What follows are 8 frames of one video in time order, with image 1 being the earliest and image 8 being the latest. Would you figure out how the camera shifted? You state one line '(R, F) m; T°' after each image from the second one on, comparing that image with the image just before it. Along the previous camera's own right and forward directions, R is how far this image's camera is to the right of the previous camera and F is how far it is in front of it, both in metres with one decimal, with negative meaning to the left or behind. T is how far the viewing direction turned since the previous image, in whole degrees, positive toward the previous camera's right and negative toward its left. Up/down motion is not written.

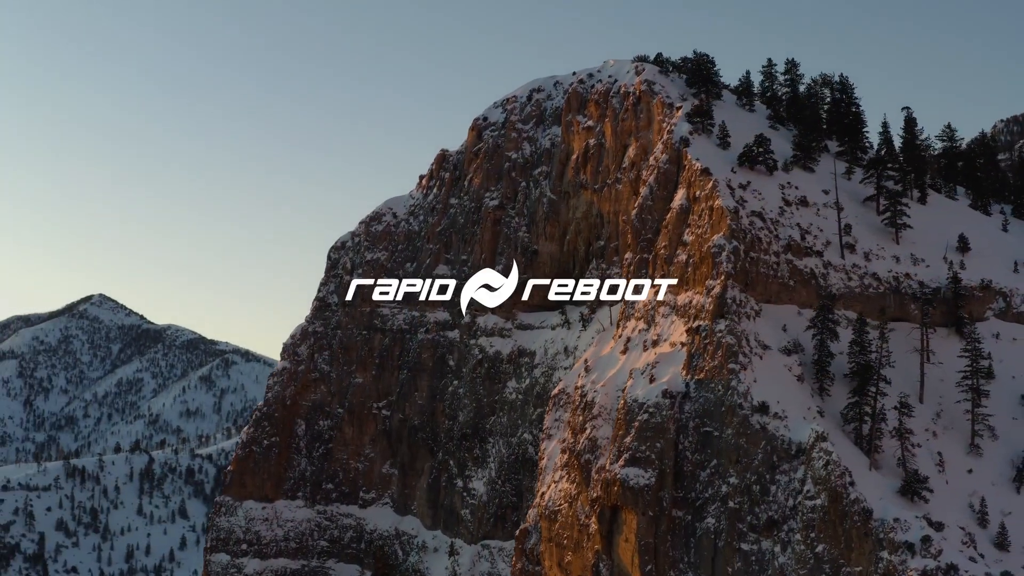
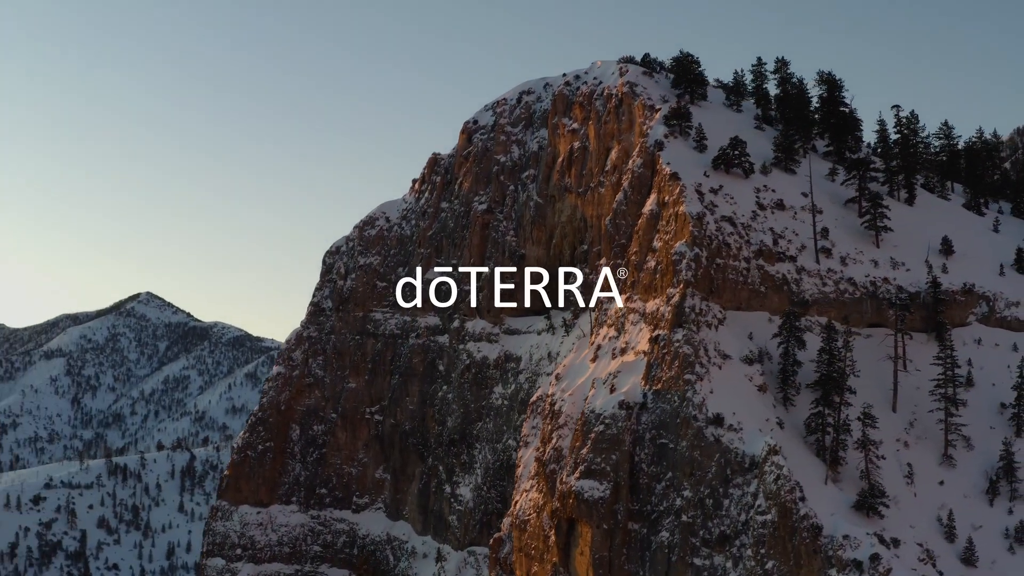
(+4.7, +0.8) m; -2°
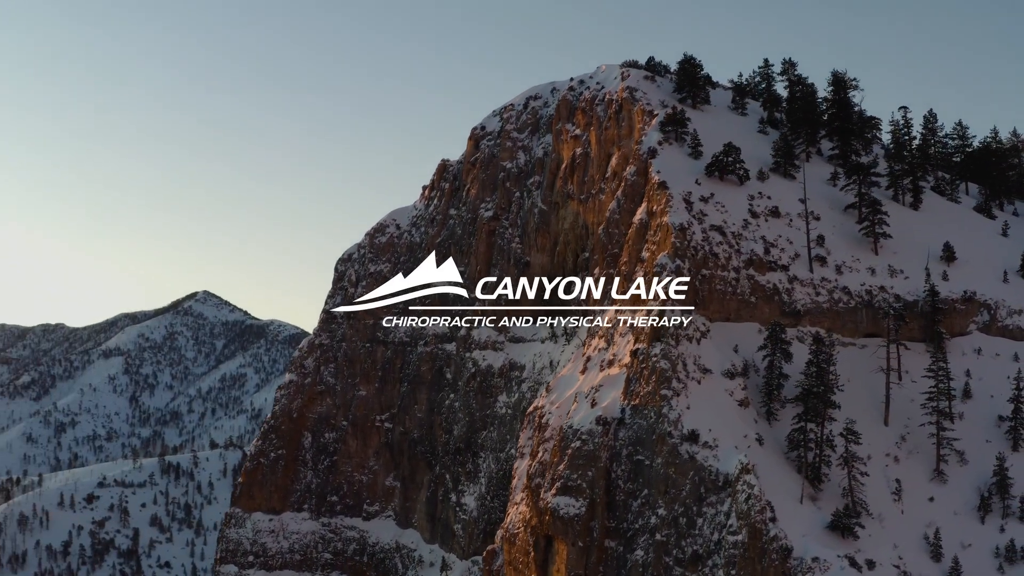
(+4.0, +0.6) m; -3°
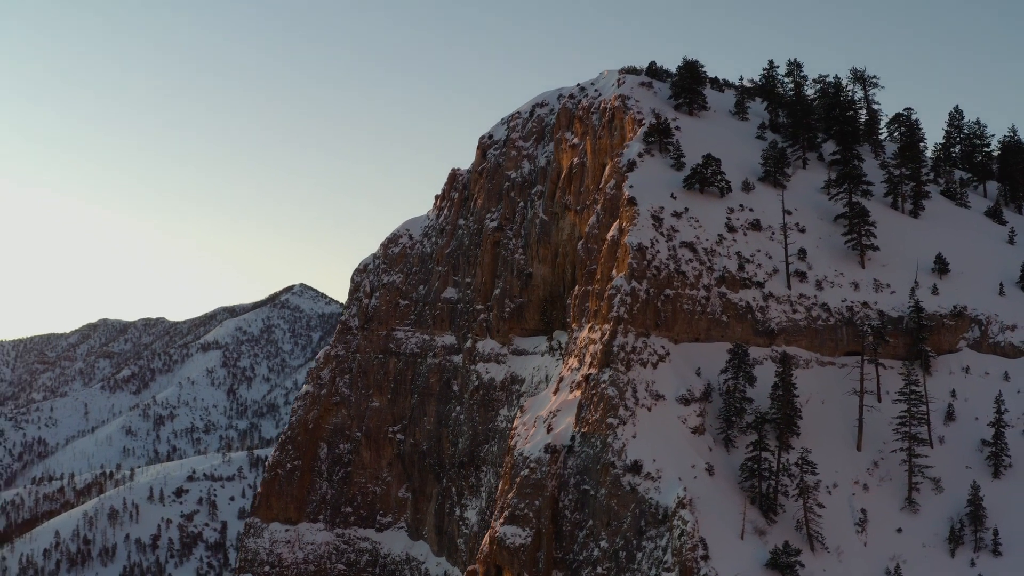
(+7.4, +1.3) m; -5°
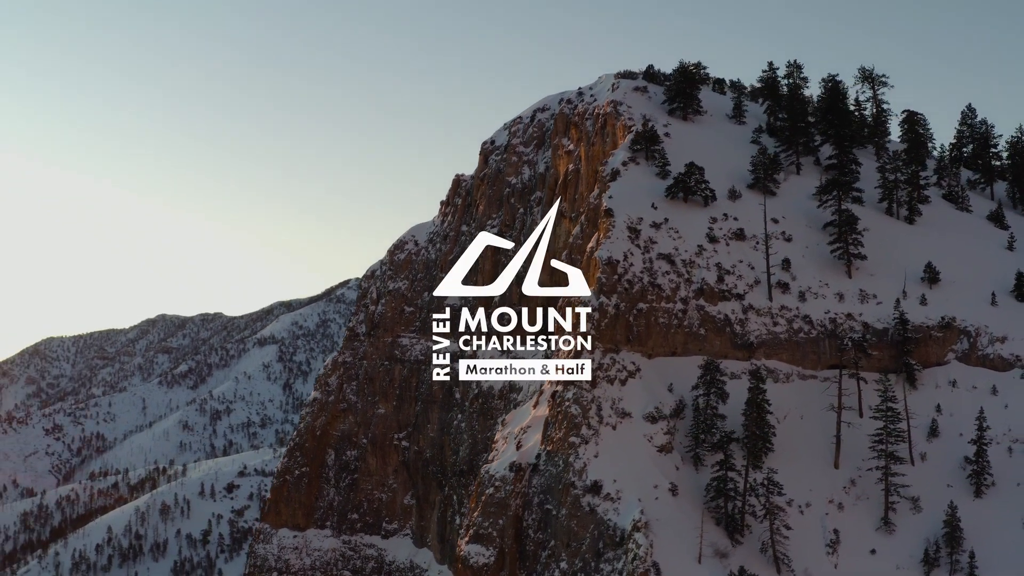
(+4.5, +0.7) m; -3°
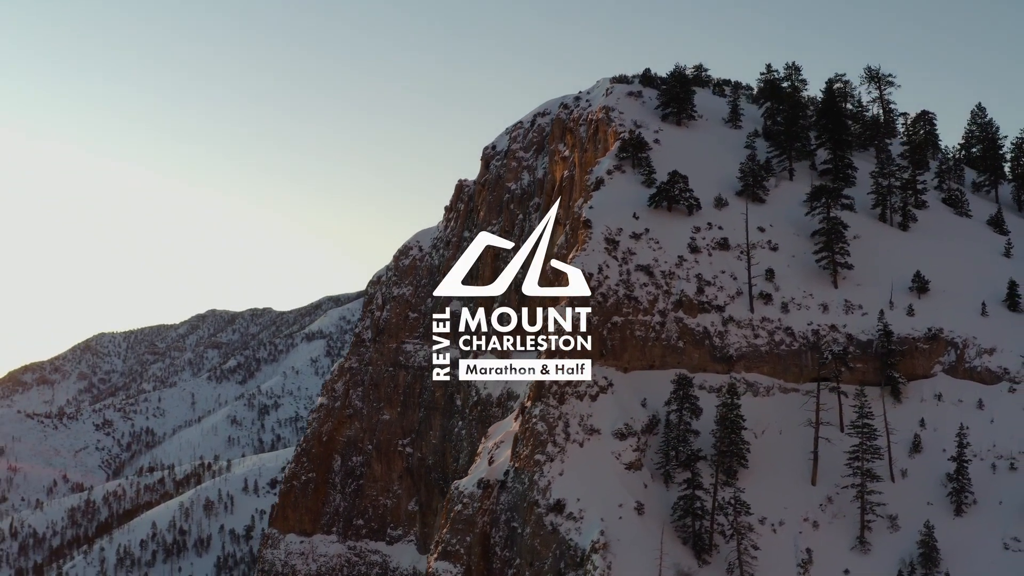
(+3.9, +0.6) m; -2°
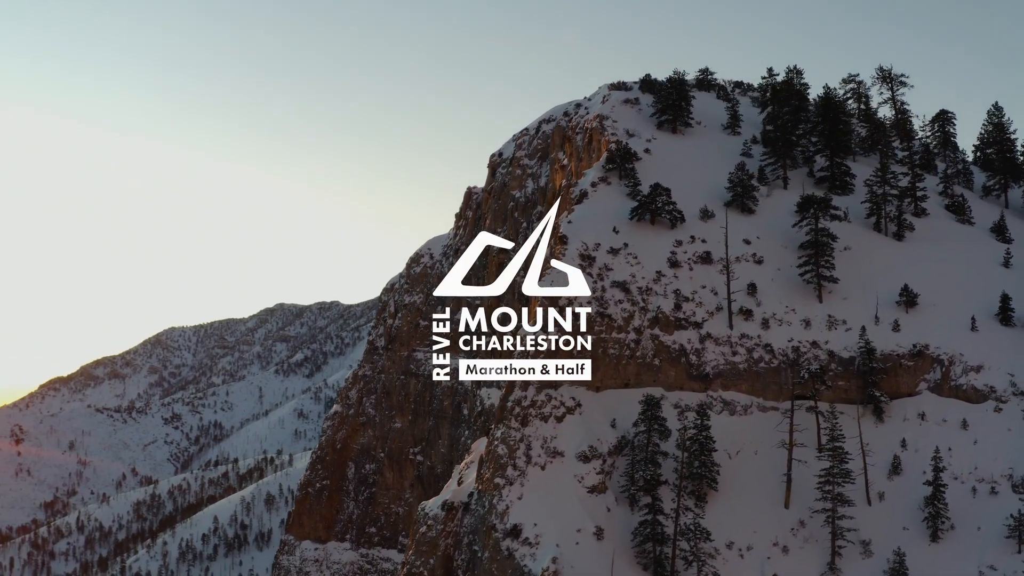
(+5.0, +0.6) m; -3°
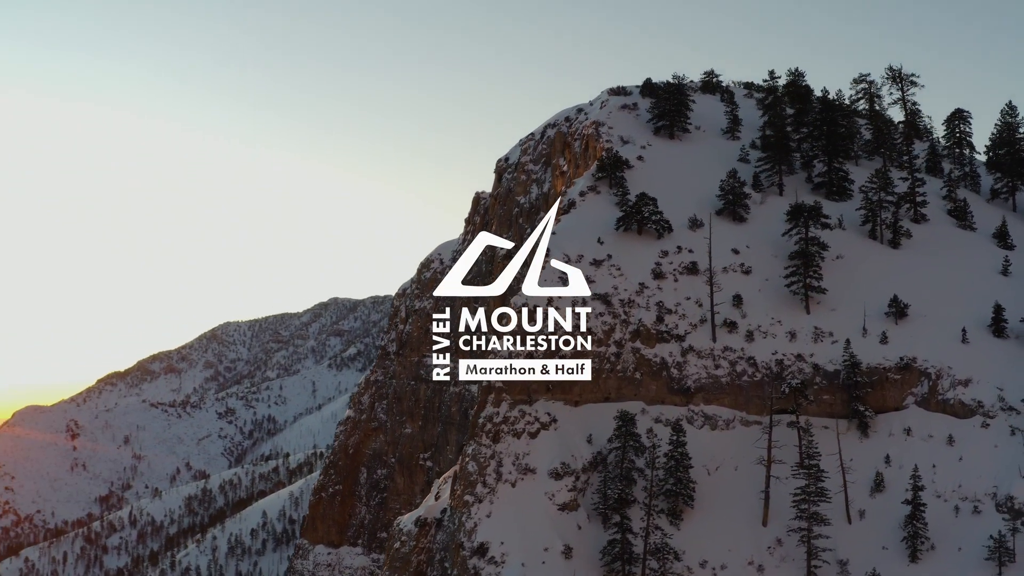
(+3.9, +0.4) m; -3°
